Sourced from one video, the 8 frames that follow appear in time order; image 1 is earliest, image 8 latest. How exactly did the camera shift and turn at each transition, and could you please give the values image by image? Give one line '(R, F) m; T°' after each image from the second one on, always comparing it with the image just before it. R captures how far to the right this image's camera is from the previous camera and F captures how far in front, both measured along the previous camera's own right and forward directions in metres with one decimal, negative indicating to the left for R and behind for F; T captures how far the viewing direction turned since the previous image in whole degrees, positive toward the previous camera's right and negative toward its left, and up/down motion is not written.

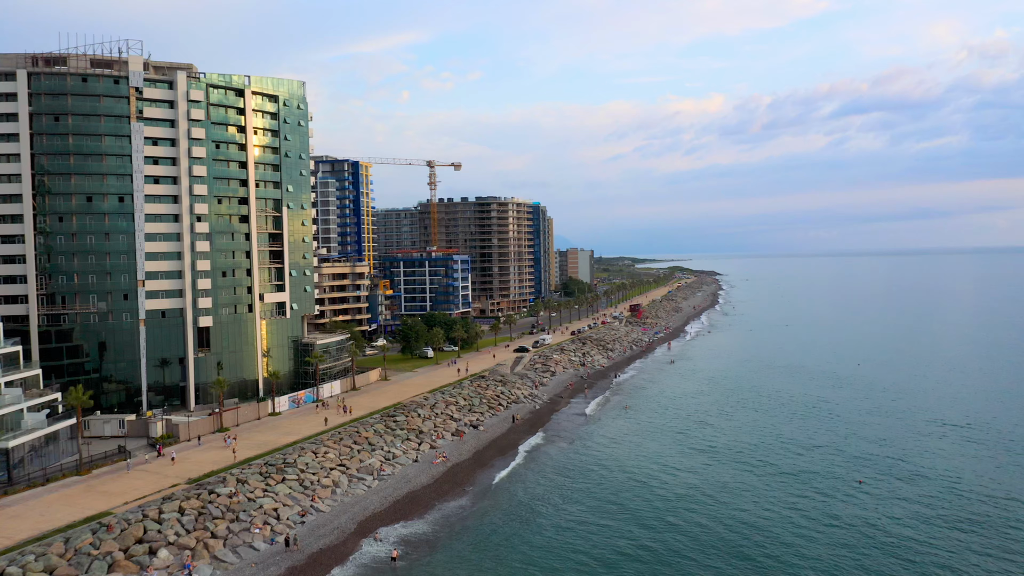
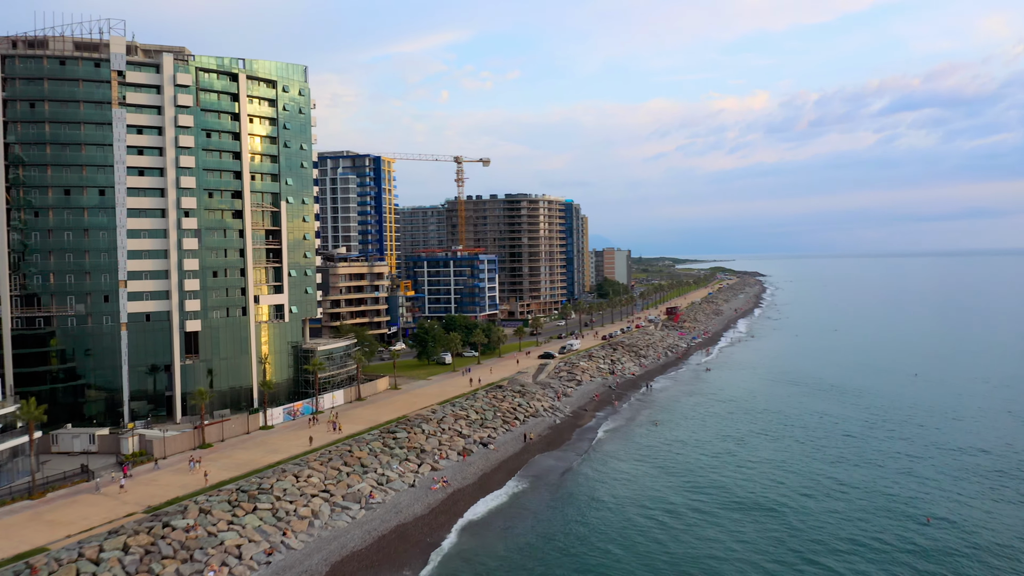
(+2.1, +7.6) m; -3°
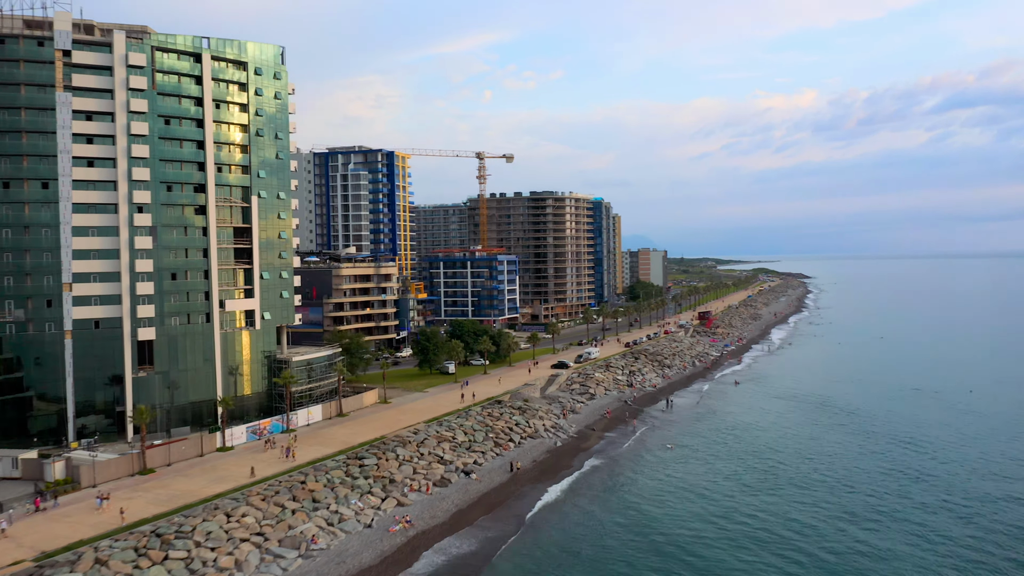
(+4.1, +8.7) m; -3°
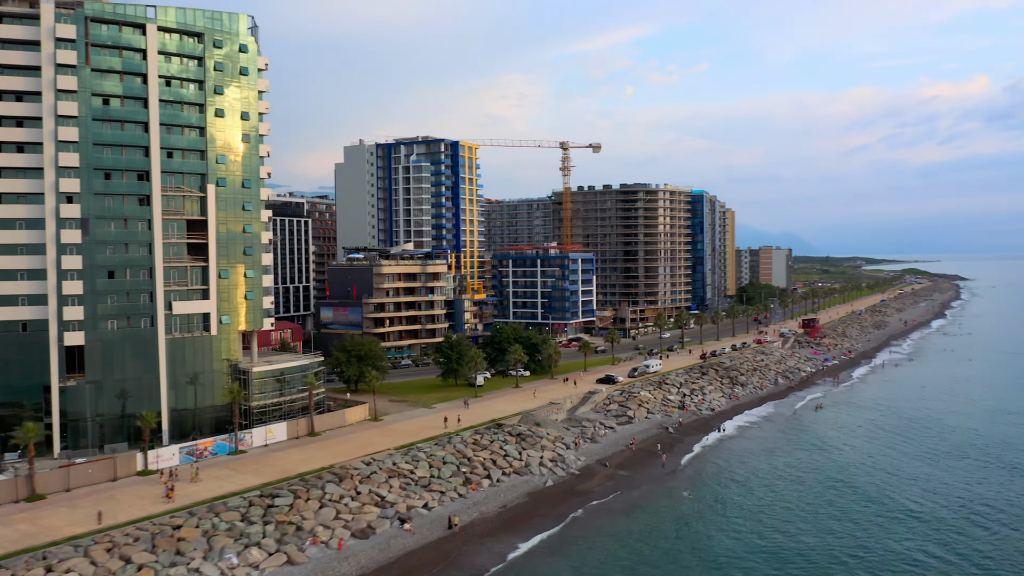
(+11.3, +12.9) m; -10°
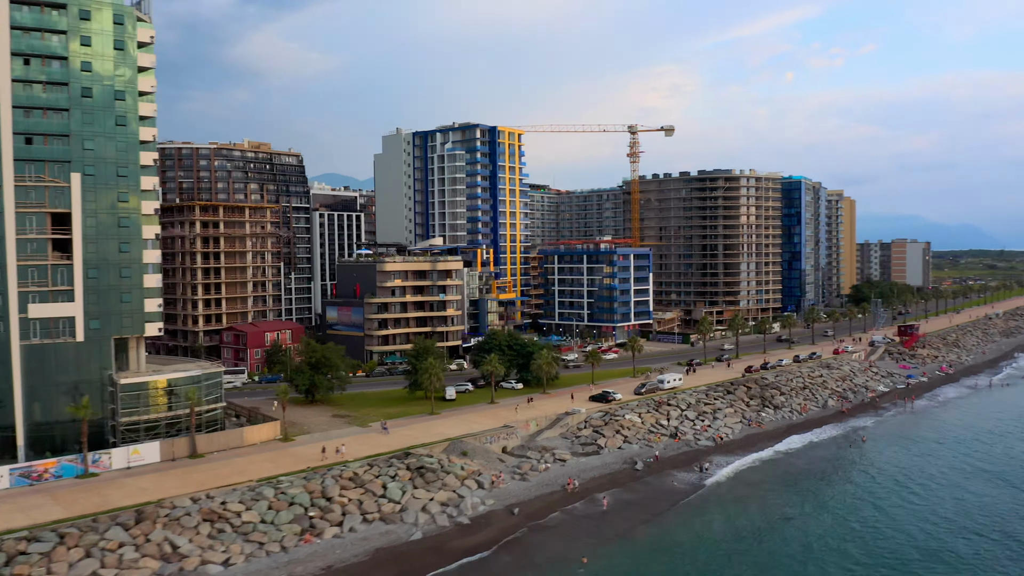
(+16.6, +13.2) m; -11°
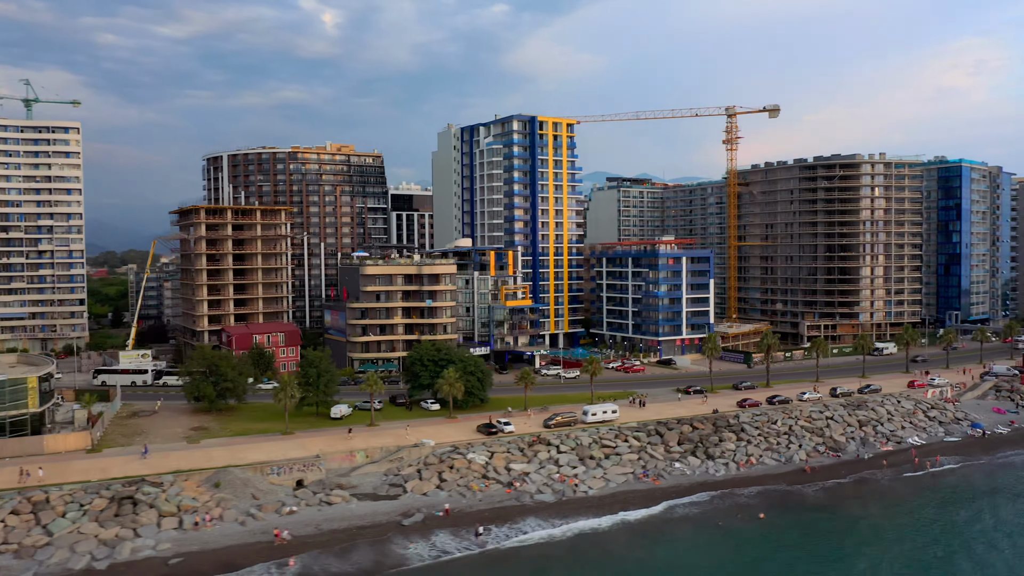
(+31.7, +15.3) m; -19°
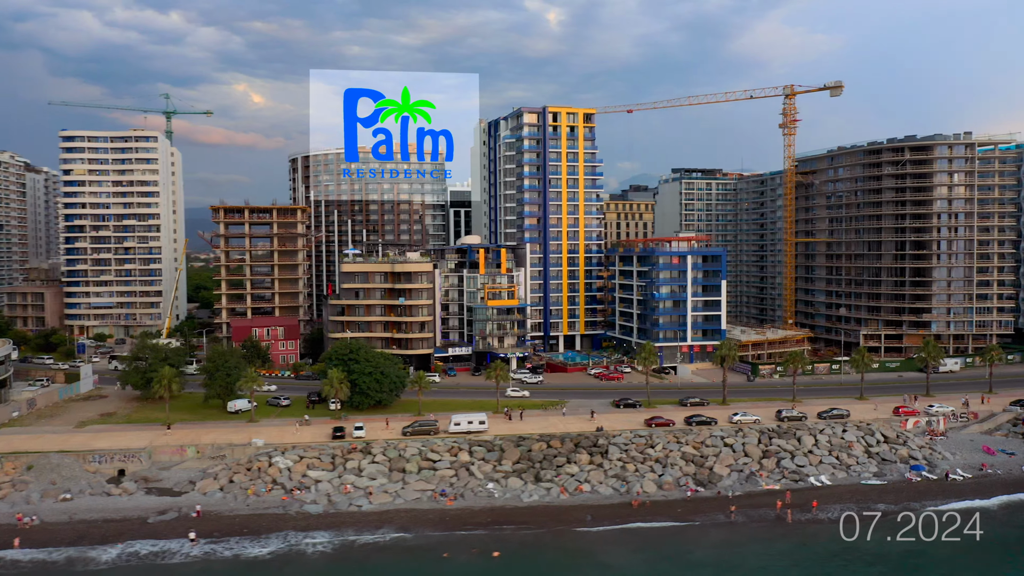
(+28.8, +7.5) m; -16°
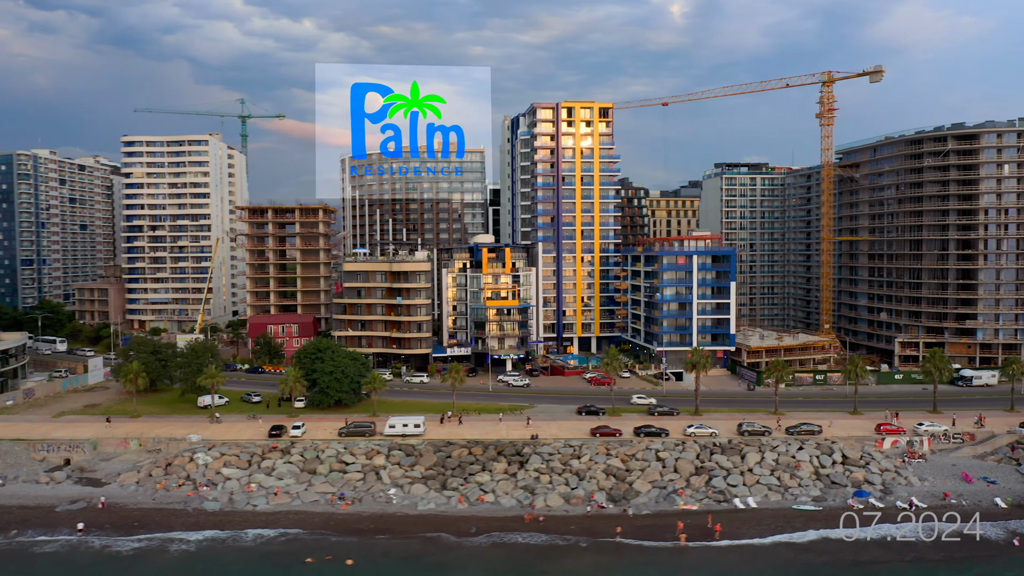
(+14.5, +3.0) m; -9°
